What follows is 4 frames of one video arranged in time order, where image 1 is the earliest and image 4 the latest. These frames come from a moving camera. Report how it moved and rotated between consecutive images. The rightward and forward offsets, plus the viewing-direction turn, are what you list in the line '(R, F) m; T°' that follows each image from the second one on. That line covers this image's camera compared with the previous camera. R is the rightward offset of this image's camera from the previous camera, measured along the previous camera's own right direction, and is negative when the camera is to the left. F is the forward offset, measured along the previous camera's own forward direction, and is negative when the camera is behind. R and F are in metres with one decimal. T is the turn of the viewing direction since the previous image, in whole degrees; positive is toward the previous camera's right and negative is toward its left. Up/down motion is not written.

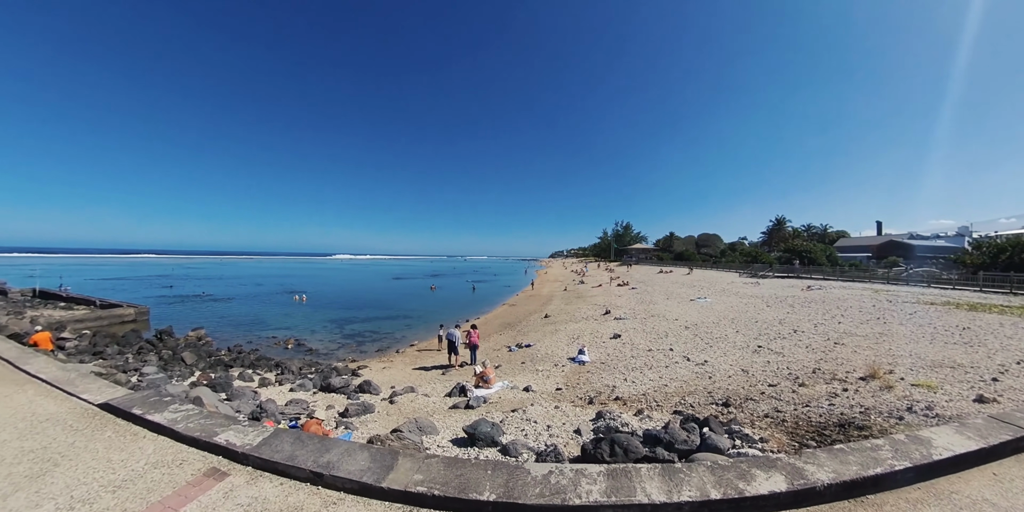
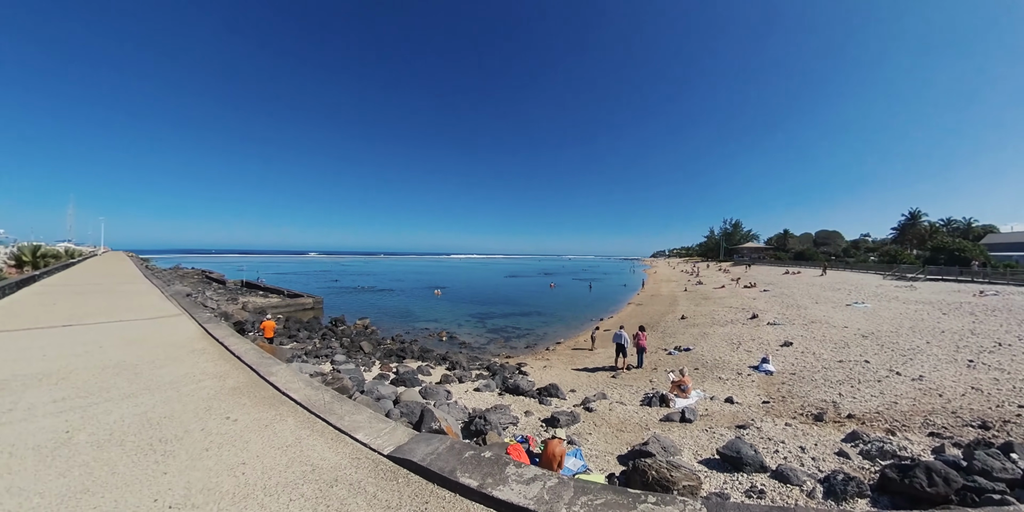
(-1.4, +1.1) m; -15°
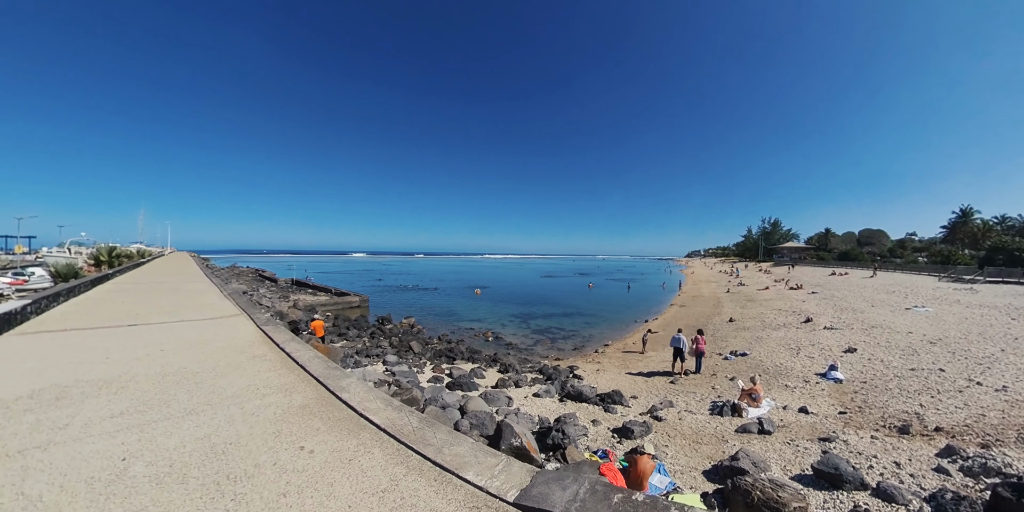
(-0.4, +0.4) m; -5°
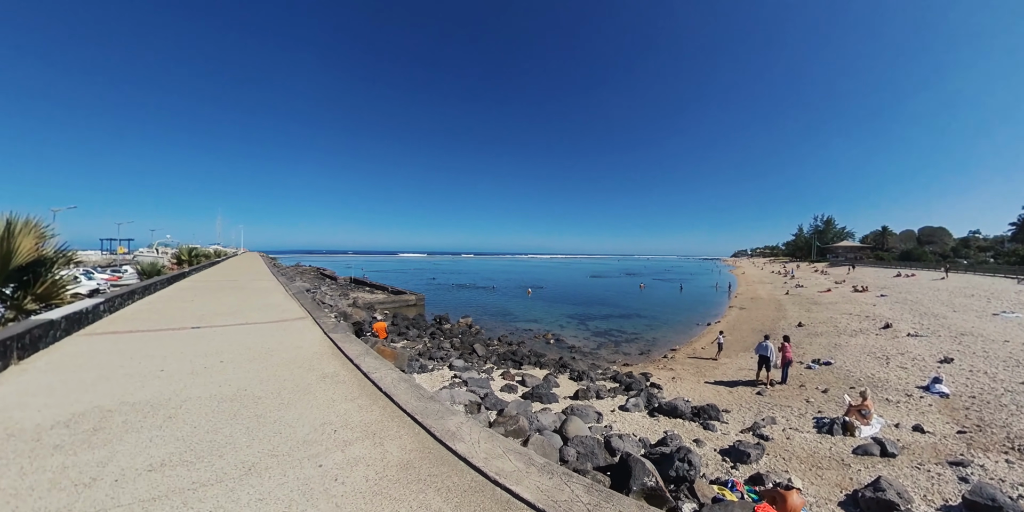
(-0.5, +0.8) m; -6°
